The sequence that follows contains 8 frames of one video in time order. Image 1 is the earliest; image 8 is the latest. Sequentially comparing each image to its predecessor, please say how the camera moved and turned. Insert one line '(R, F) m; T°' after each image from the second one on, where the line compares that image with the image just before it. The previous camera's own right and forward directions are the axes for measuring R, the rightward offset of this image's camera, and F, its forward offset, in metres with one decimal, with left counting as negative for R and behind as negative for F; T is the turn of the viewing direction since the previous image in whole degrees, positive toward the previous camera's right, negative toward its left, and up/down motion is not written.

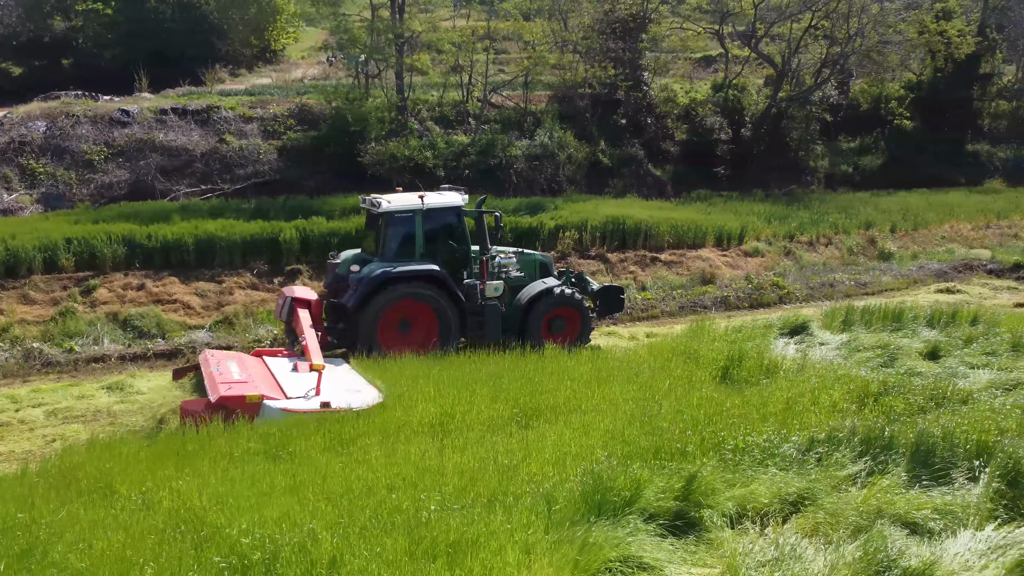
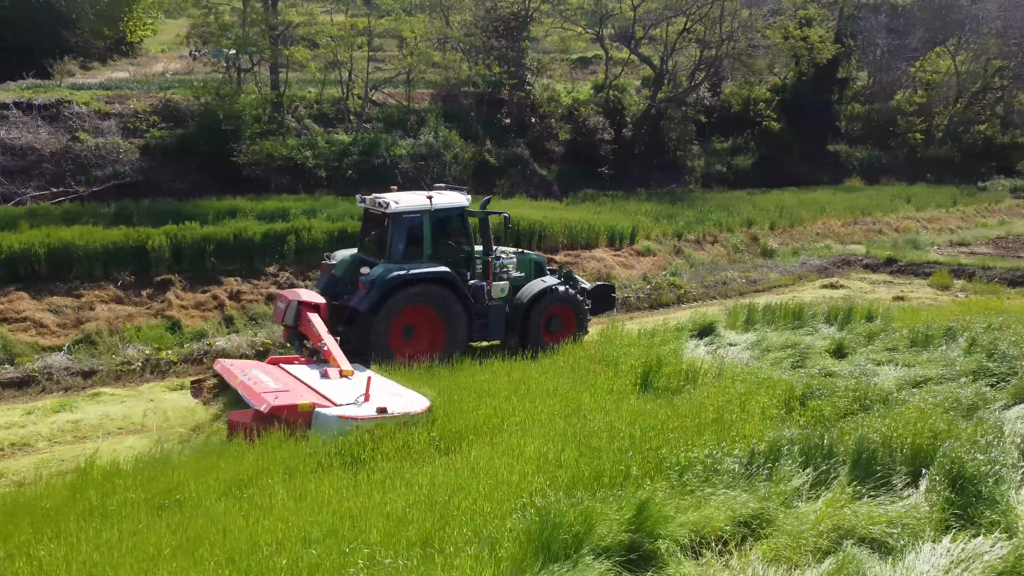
(-0.2, +0.5) m; +9°
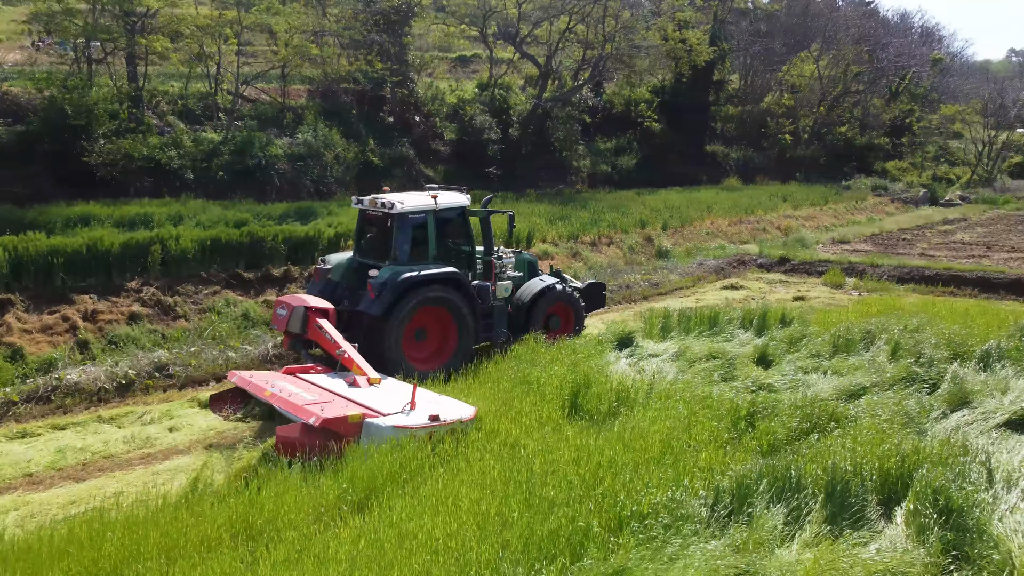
(-0.2, +0.8) m; +9°
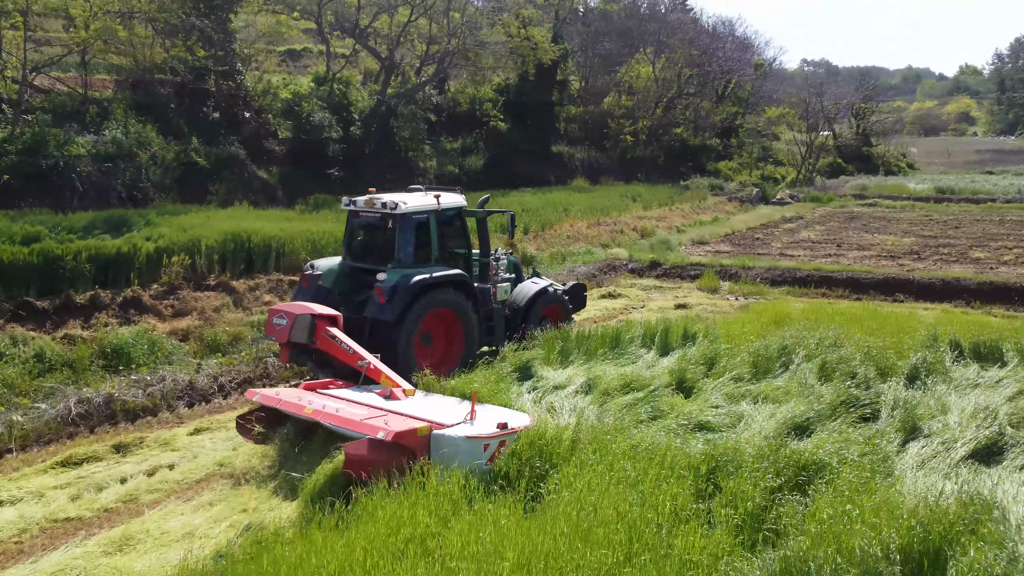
(-0.3, +1.3) m; +12°
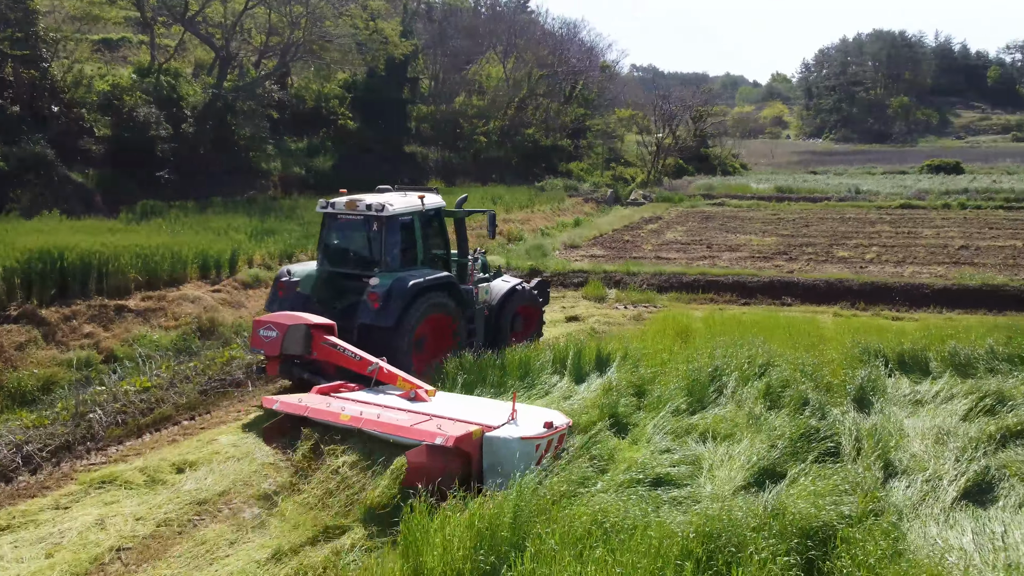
(-0.4, +1.2) m; +11°
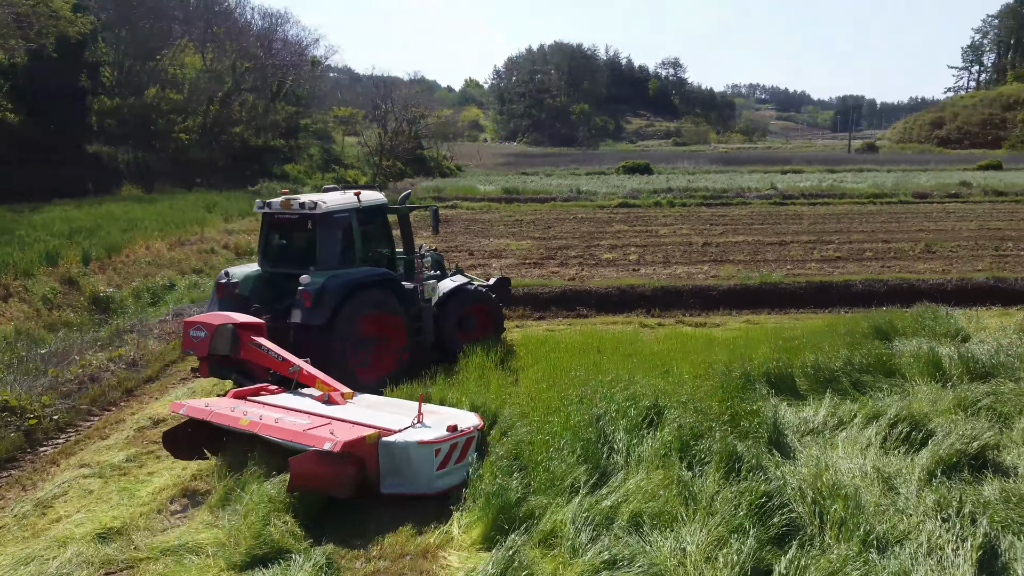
(-0.7, +1.9) m; +21°
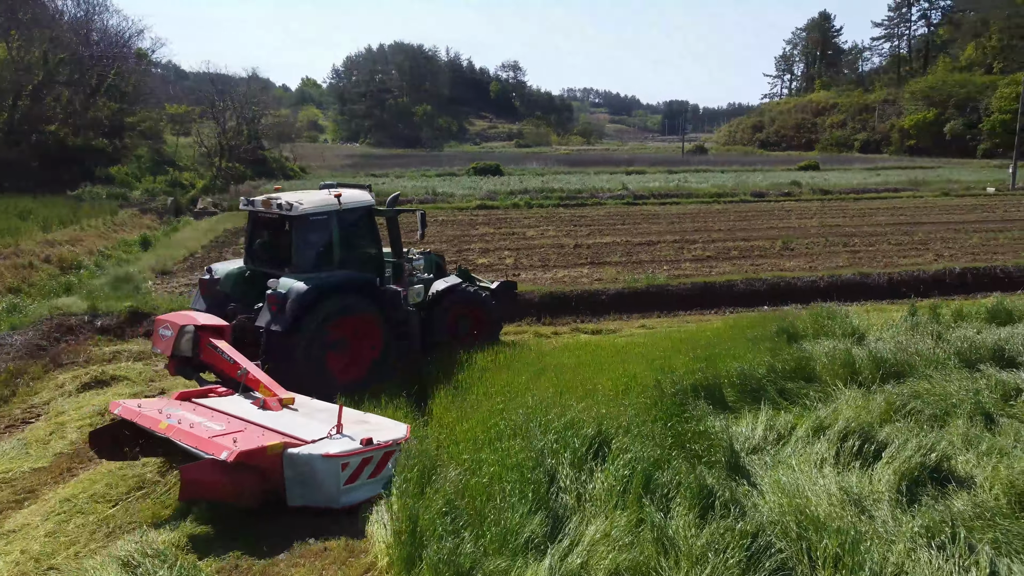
(-0.4, +0.7) m; +11°
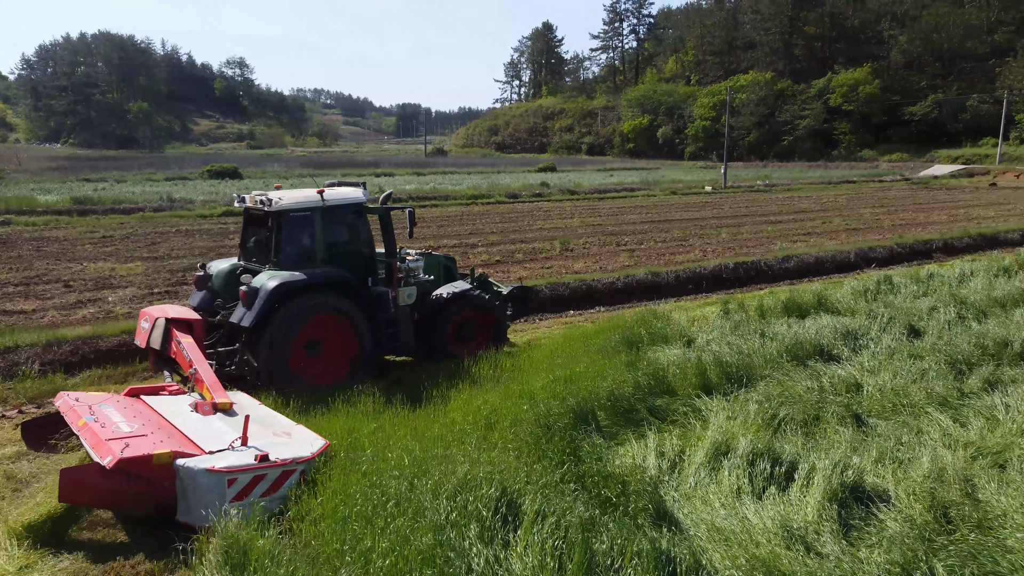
(-0.6, +1.1) m; +18°
